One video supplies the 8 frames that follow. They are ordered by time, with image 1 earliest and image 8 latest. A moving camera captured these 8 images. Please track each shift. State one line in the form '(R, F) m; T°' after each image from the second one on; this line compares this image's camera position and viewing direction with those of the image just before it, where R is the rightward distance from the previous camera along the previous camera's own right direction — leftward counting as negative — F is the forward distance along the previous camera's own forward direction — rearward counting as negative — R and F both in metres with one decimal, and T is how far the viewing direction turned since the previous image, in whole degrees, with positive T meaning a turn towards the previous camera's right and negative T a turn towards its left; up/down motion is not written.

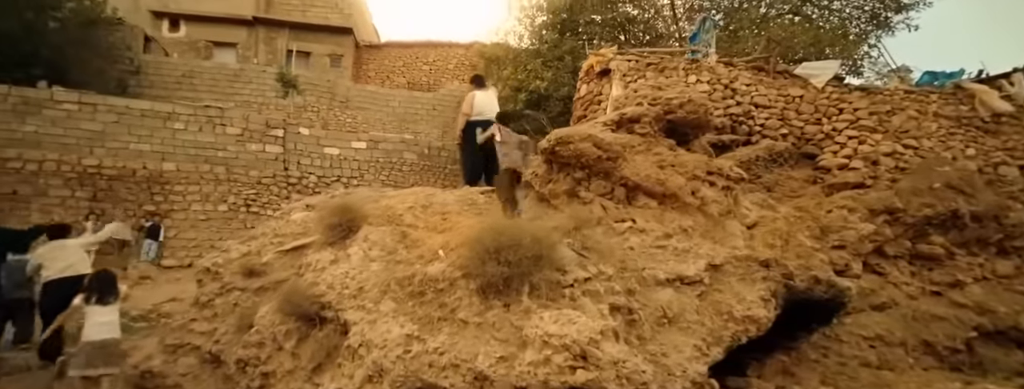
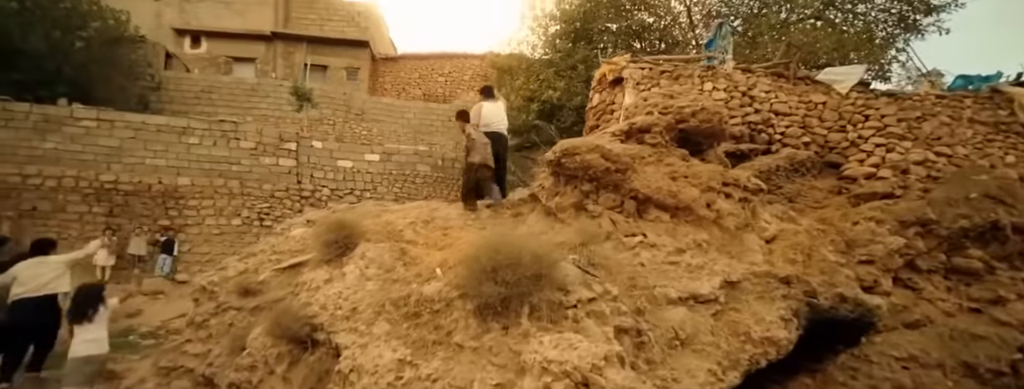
(+0.1, +0.2) m; -2°
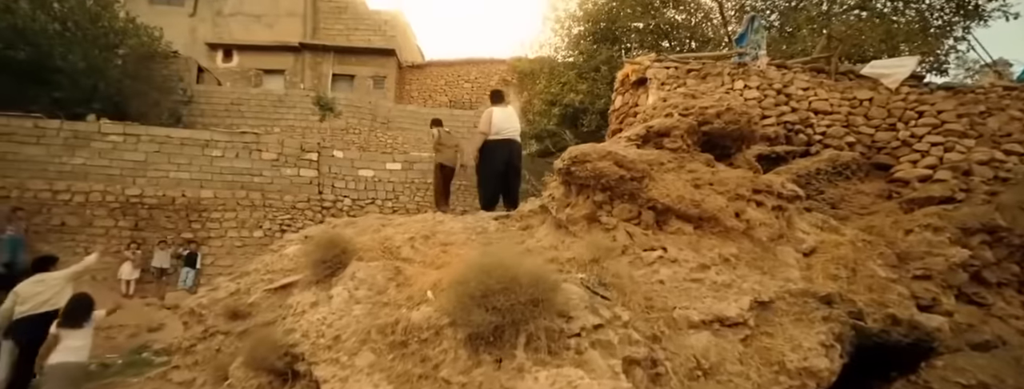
(+0.2, +0.3) m; -4°
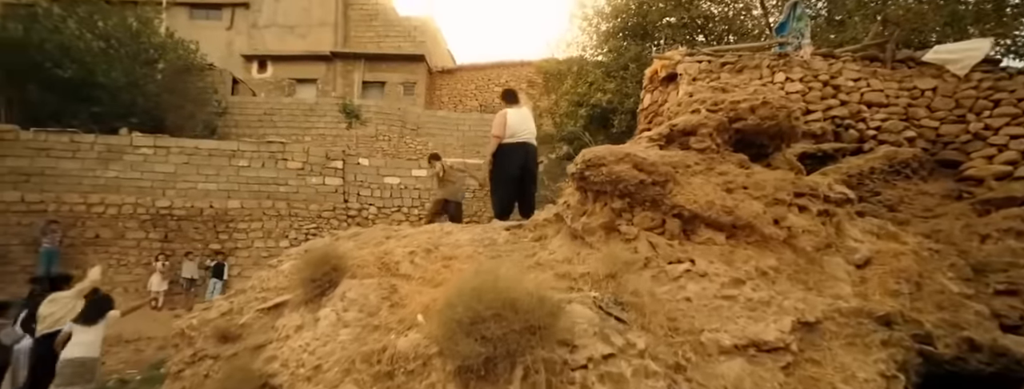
(+0.2, +0.3) m; -4°
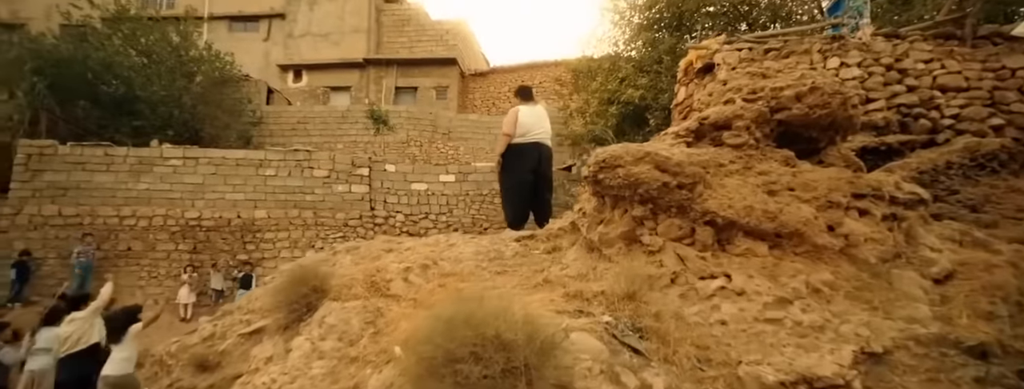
(+0.2, +0.4) m; -5°
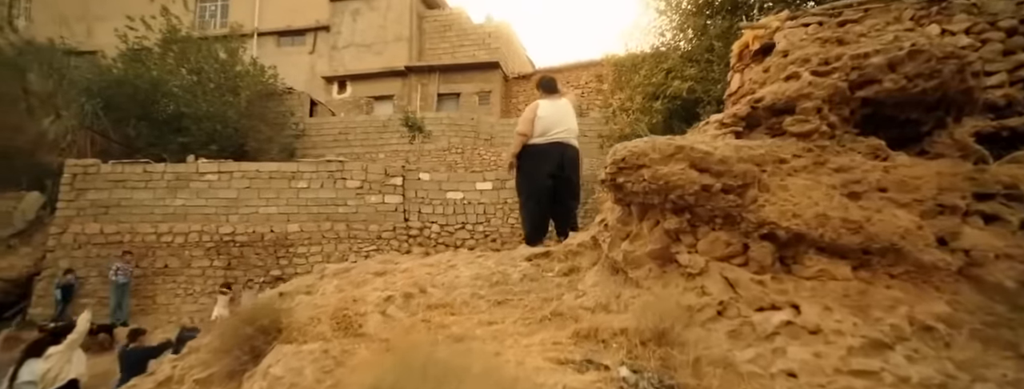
(+0.3, +0.6) m; -6°
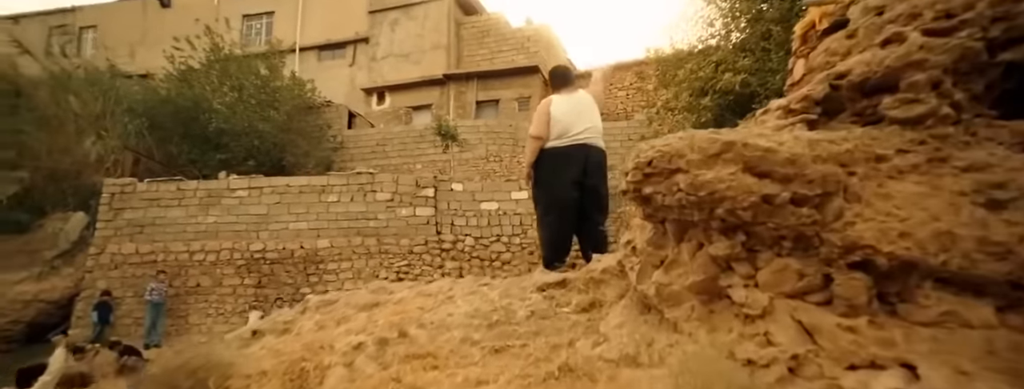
(+0.2, +0.6) m; -6°
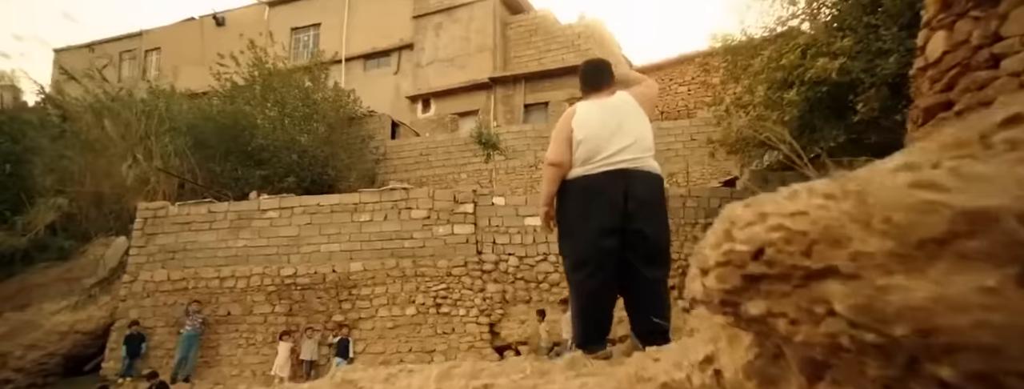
(+0.2, +0.9) m; -7°
